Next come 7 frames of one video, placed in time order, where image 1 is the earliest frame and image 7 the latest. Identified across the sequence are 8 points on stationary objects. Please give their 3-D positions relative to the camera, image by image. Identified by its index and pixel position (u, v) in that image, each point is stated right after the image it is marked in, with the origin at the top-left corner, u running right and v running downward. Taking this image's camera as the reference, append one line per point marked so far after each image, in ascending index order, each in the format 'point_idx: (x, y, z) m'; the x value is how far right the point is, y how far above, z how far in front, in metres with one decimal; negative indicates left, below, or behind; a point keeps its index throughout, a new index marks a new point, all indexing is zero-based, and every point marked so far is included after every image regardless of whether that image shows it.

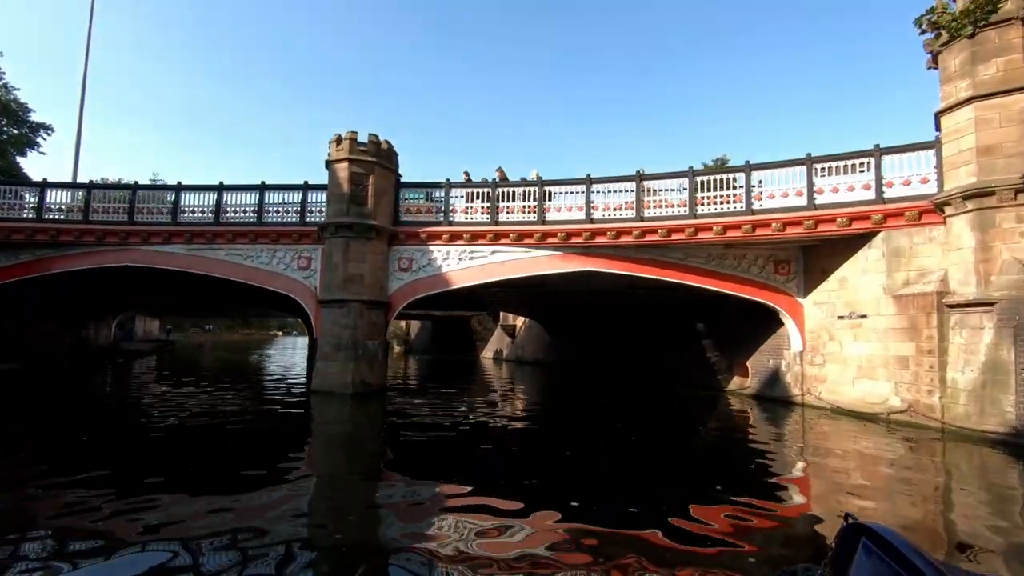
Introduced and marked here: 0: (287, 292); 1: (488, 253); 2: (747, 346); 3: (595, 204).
0: (-6.8, -0.1, +16.4) m
1: (-0.7, +1.0, +15.8) m
2: (+7.4, -1.8, +17.1) m
3: (+2.3, +2.3, +15.3) m
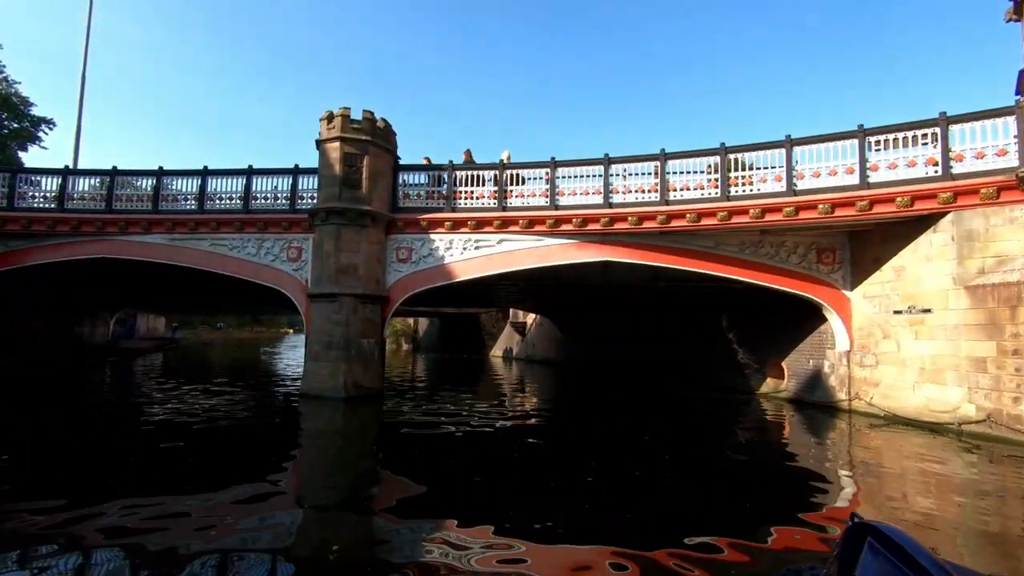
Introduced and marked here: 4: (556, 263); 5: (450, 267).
0: (-6.6, +0.1, +15.0) m
1: (-0.4, +1.2, +14.3) m
2: (+7.7, -1.6, +15.4) m
3: (+2.6, +2.5, +13.7) m
4: (+1.2, +0.6, +14.1) m
5: (-1.7, +0.5, +14.4) m
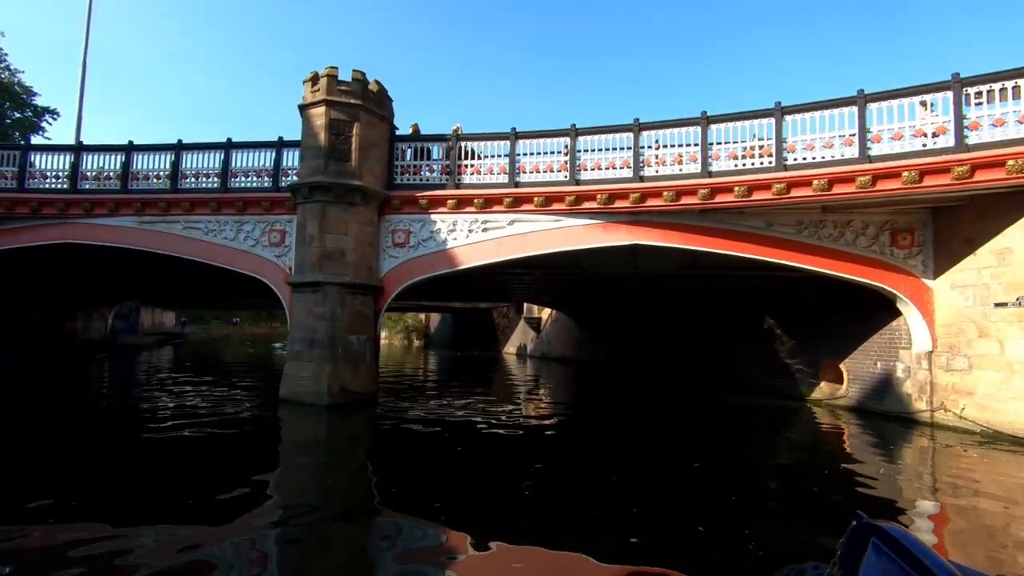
0: (-6.2, +0.4, +13.2) m
1: (-0.1, +1.5, +12.3) m
2: (+8.0, -1.4, +13.2) m
3: (+2.8, +2.8, +11.6) m
4: (+1.4, +0.9, +12.1) m
5: (-1.4, +0.8, +12.4) m
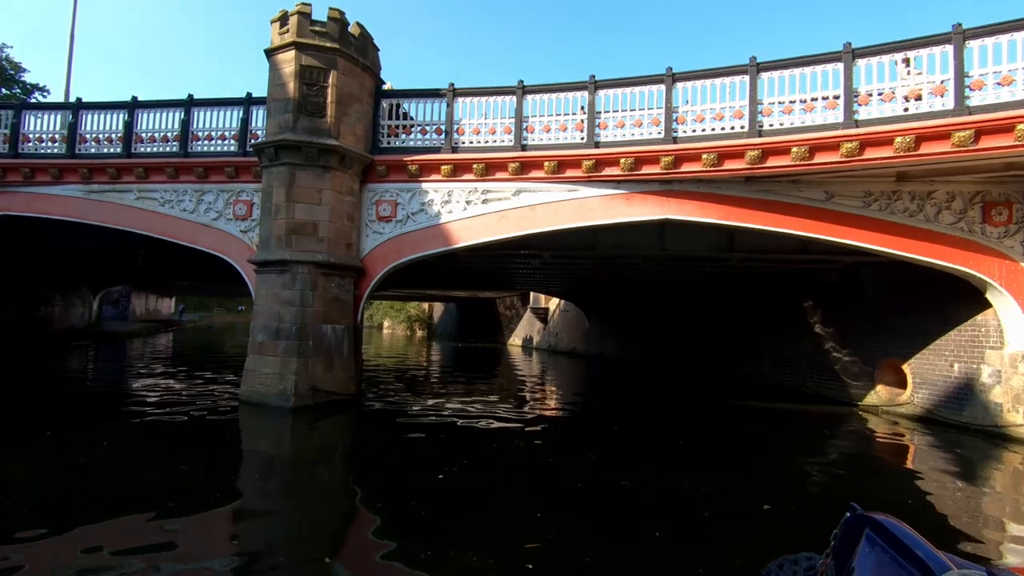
0: (-6.1, +0.8, +11.3) m
1: (0.0, +1.8, +10.3) m
2: (+8.1, -1.1, +11.2) m
3: (+3.0, +3.1, +9.6) m
4: (+1.5, +1.2, +10.1) m
5: (-1.2, +1.2, +10.5) m
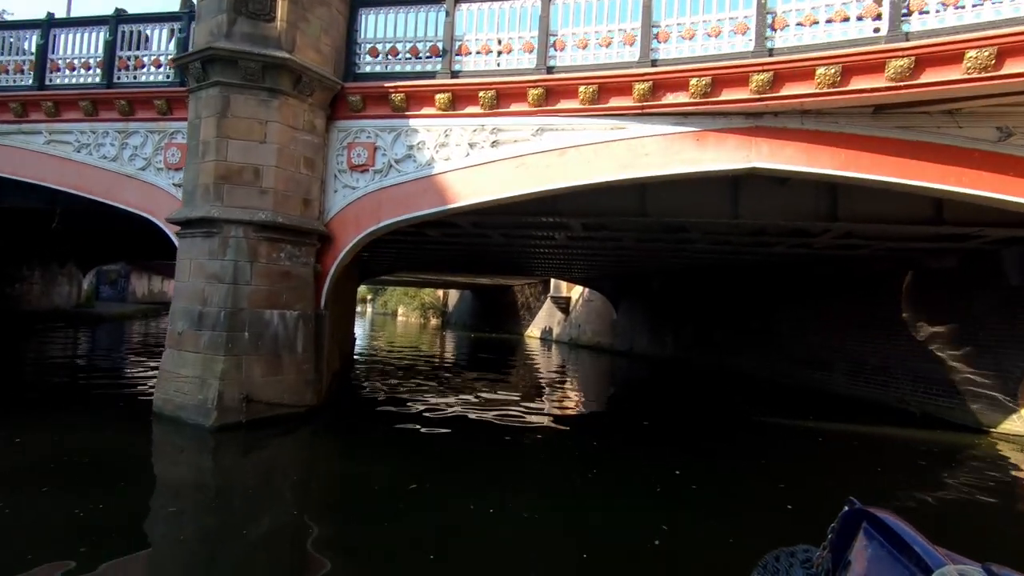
0: (-5.8, +1.3, +8.6) m
1: (+0.3, +2.1, +7.4) m
2: (+8.4, -0.9, +8.1) m
3: (+3.2, +3.3, +6.6) m
4: (+1.8, +1.4, +7.1) m
5: (-1.0, +1.5, +7.6) m
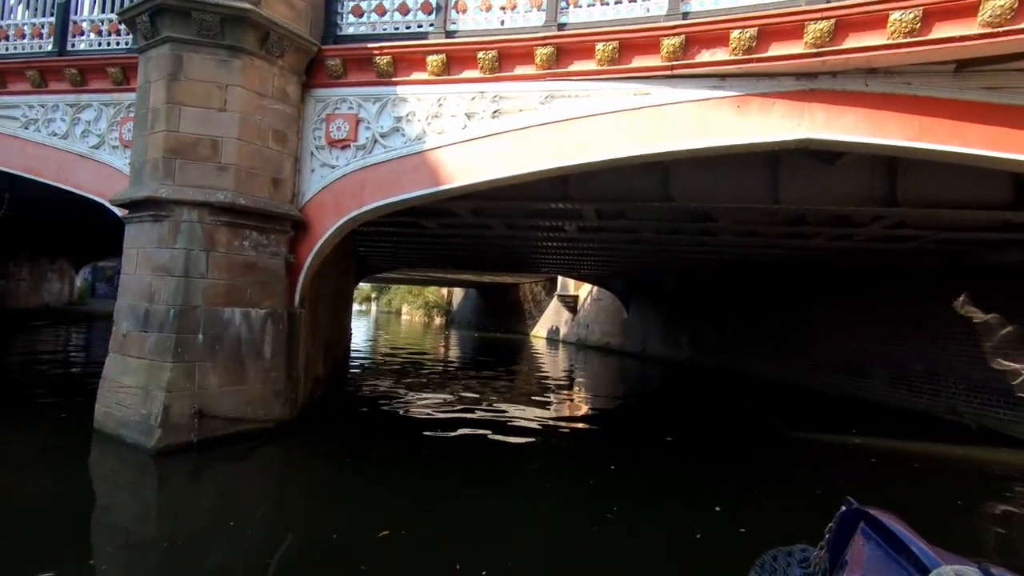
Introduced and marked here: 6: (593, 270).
0: (-5.8, +1.3, +7.6) m
1: (+0.3, +2.2, +6.3) m
2: (+8.4, -0.9, +6.9) m
3: (+3.3, +3.4, +5.4) m
4: (+1.9, +1.5, +6.0) m
5: (-0.9, +1.6, +6.5) m
6: (+2.8, +0.6, +19.2) m
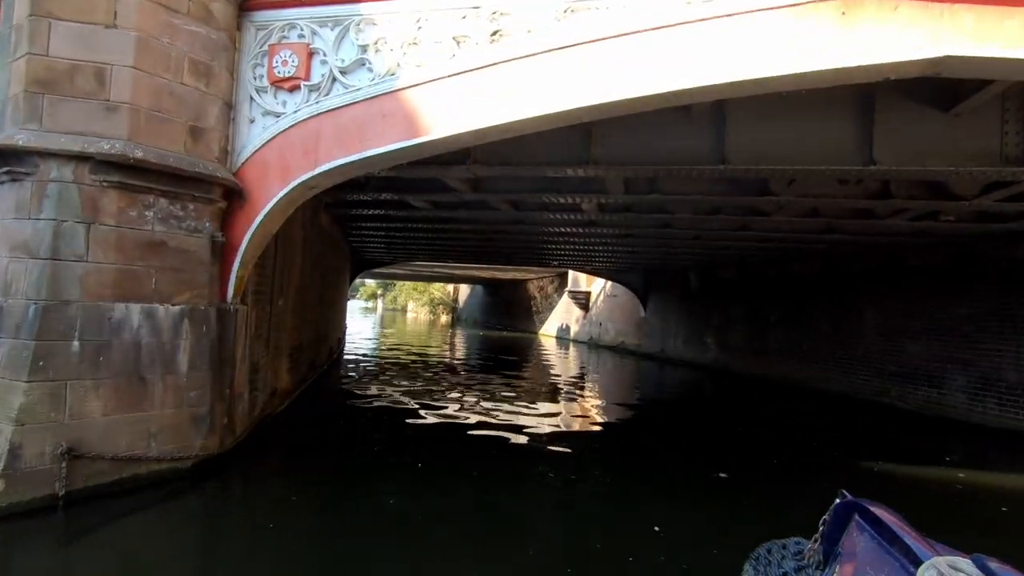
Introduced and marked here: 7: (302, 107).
0: (-5.7, +1.4, +5.9) m
1: (+0.4, +2.3, +4.5) m
2: (+8.5, -0.8, +5.0) m
3: (+3.3, +3.5, +3.6) m
4: (+1.9, +1.6, +4.2) m
5: (-0.9, +1.7, +4.8) m
6: (+3.0, +0.8, +17.4) m
7: (-1.9, +1.7, +5.0) m
